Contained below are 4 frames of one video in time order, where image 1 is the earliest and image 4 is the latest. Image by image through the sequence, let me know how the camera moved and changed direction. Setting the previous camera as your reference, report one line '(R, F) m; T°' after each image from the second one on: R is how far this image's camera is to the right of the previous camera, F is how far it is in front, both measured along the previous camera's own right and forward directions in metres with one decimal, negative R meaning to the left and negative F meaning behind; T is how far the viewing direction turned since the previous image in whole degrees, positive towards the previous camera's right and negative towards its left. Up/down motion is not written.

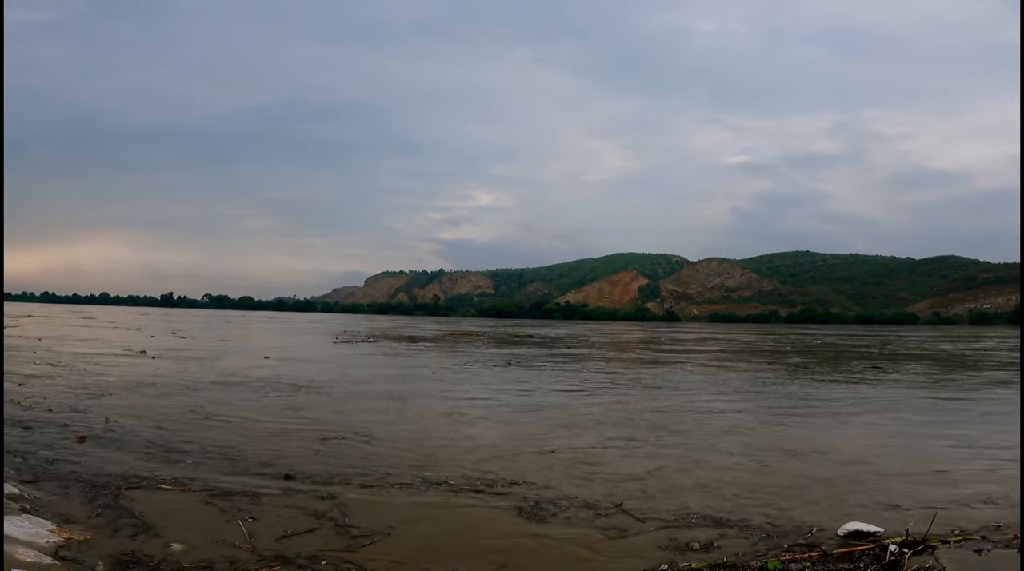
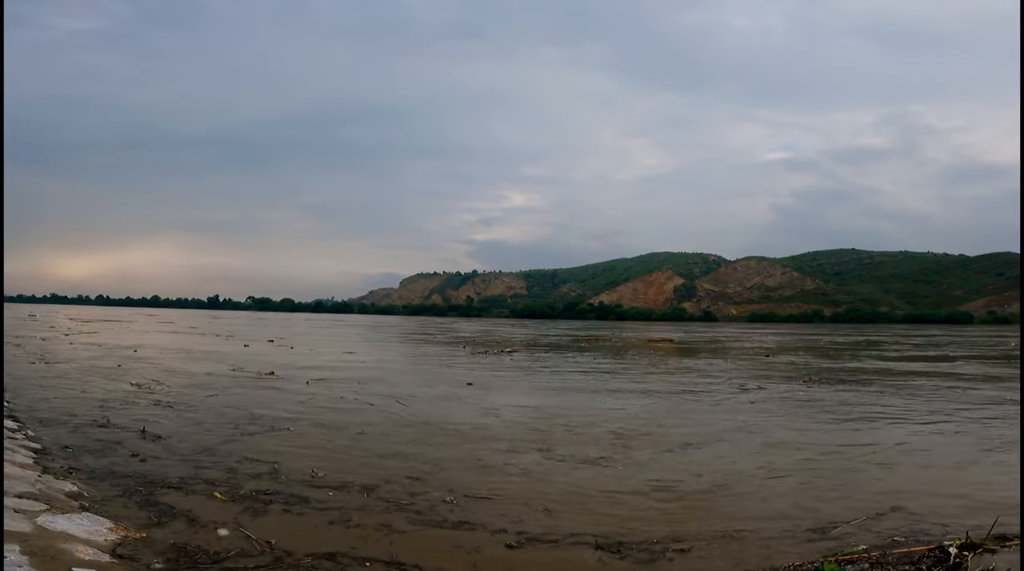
(-2.2, +2.3) m; -3°
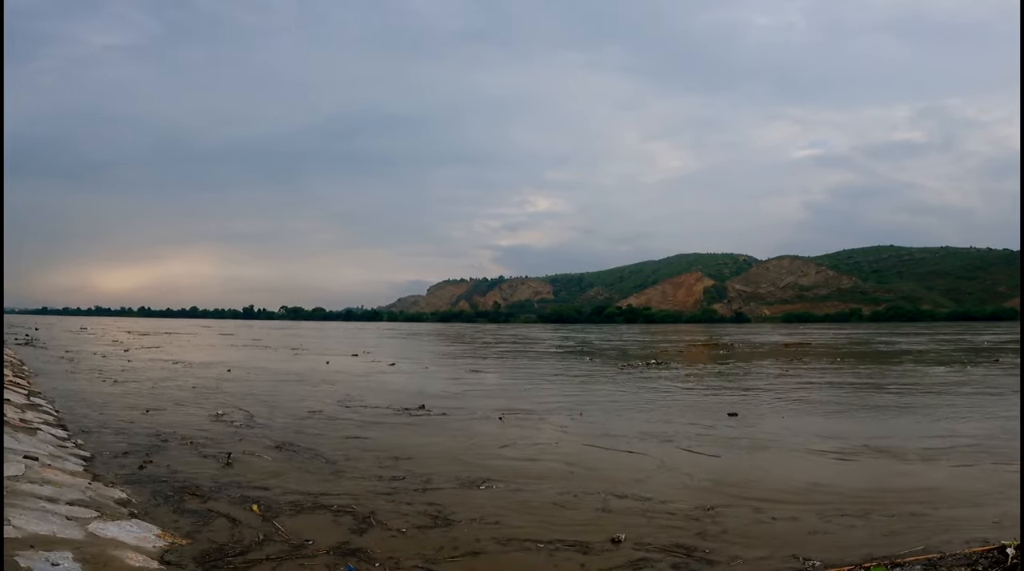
(-1.7, +1.6) m; -3°
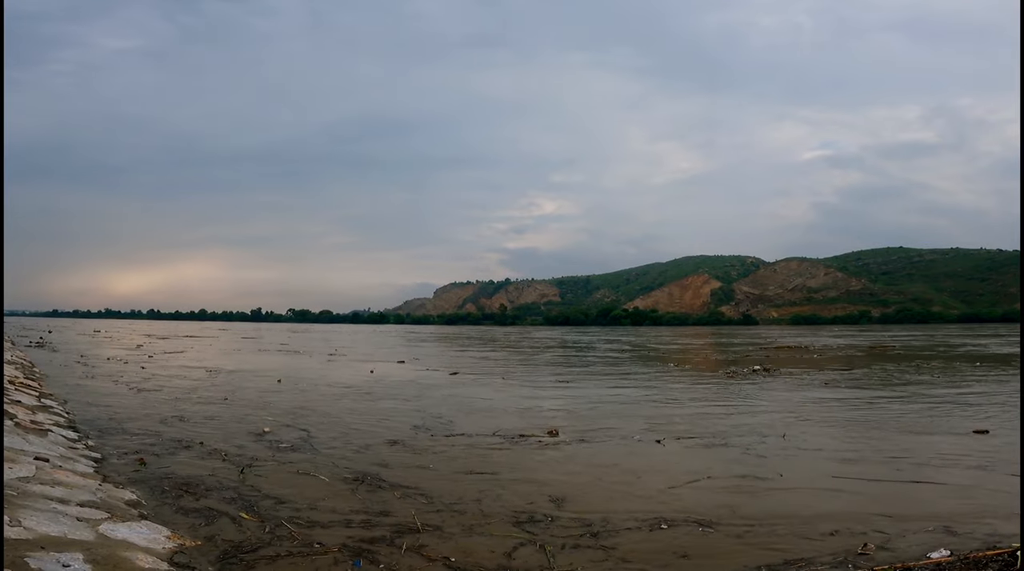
(+0.2, -0.8) m; -1°
